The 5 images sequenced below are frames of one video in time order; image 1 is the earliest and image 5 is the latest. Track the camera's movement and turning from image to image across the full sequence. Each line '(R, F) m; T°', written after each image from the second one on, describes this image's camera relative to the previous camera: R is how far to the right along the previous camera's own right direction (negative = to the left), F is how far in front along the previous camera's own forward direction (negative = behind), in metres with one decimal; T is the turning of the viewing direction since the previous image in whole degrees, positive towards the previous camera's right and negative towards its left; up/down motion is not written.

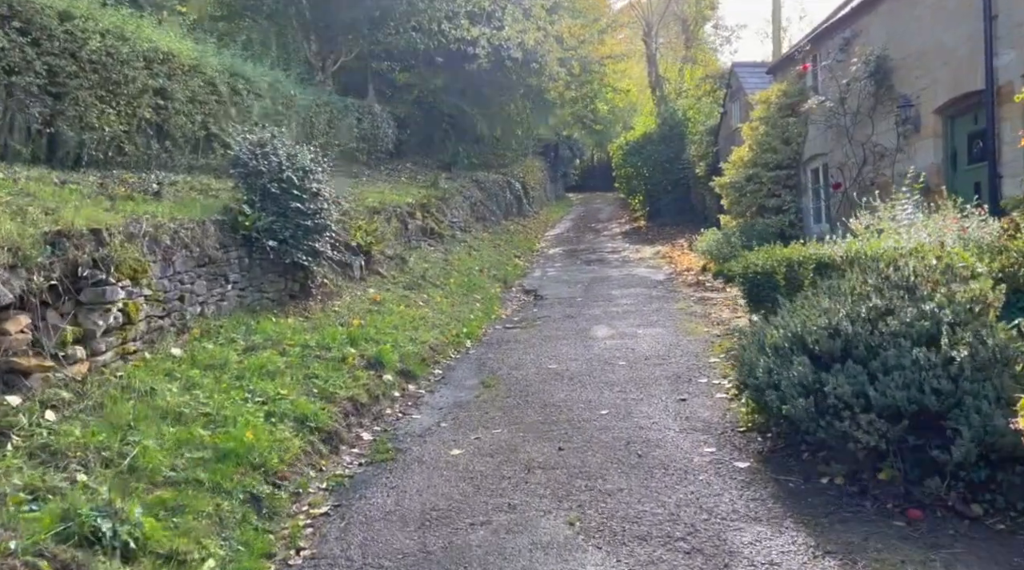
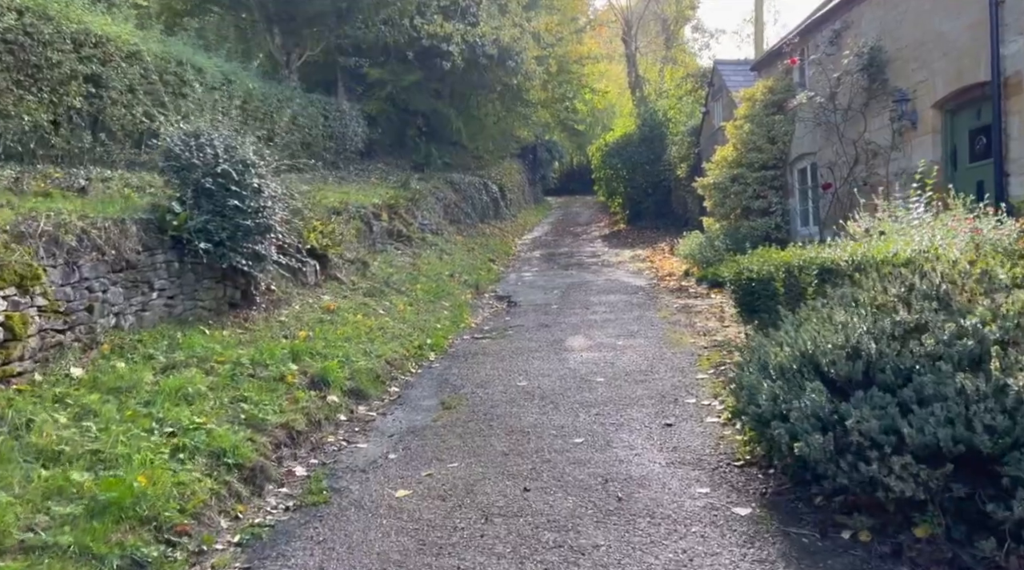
(+0.1, +0.9) m; +1°
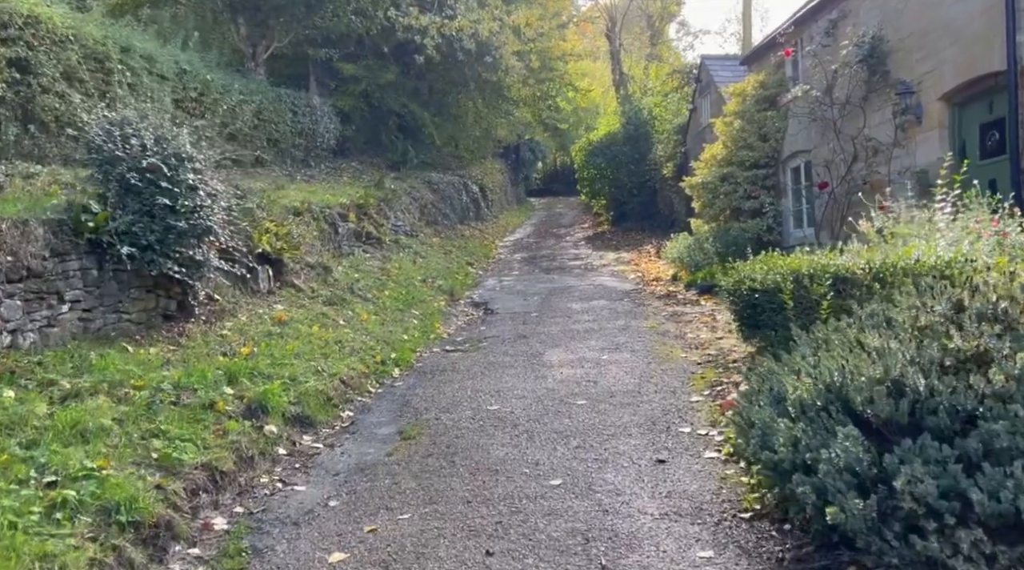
(+0.1, +0.9) m; +1°
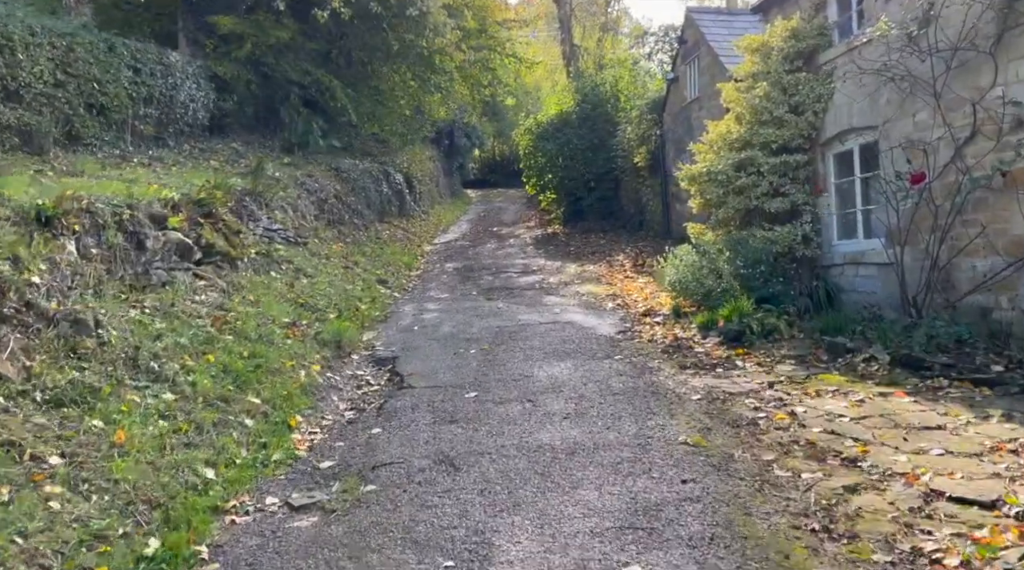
(+0.1, +4.8) m; +4°
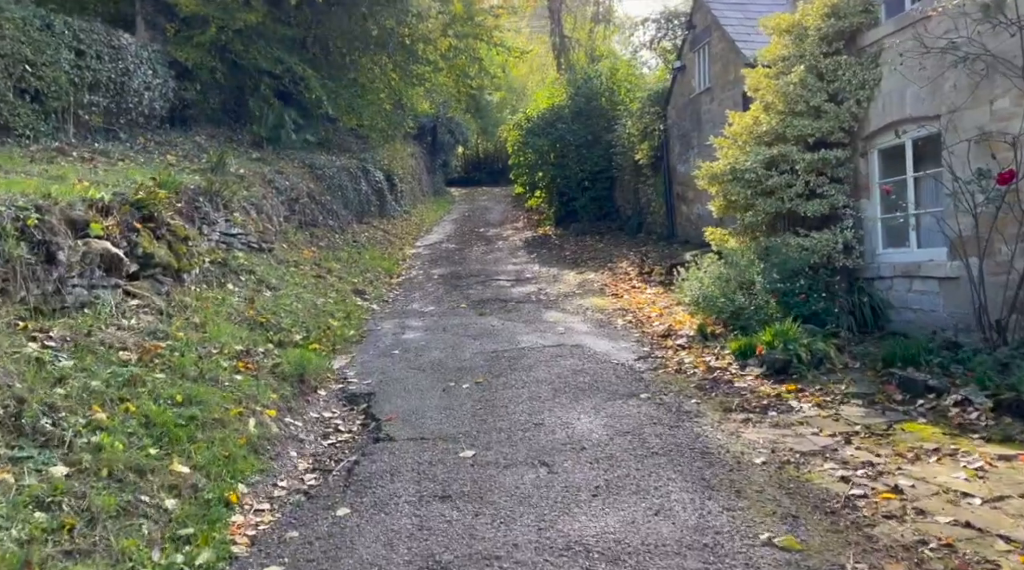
(-0.2, +1.5) m; +1°
